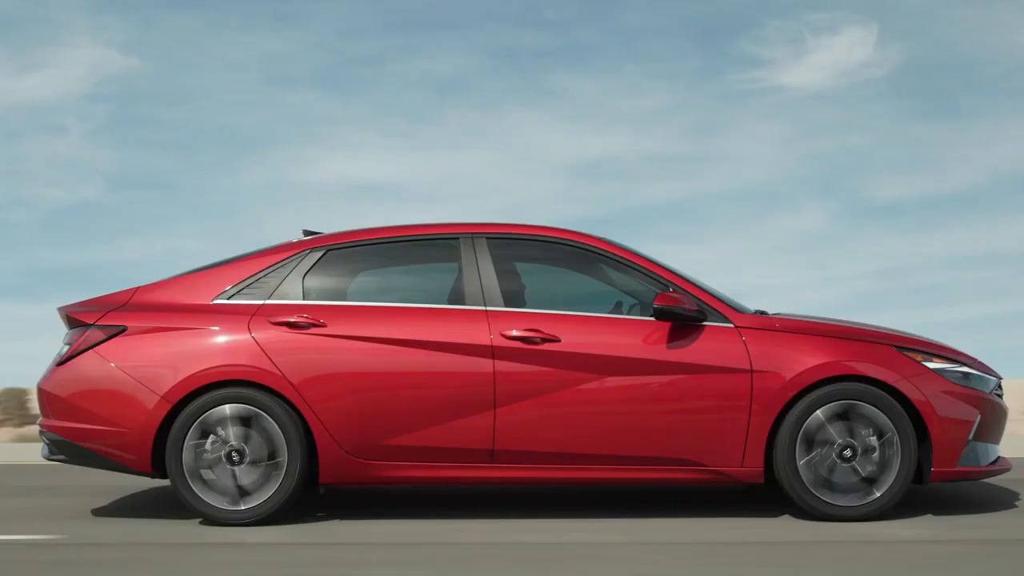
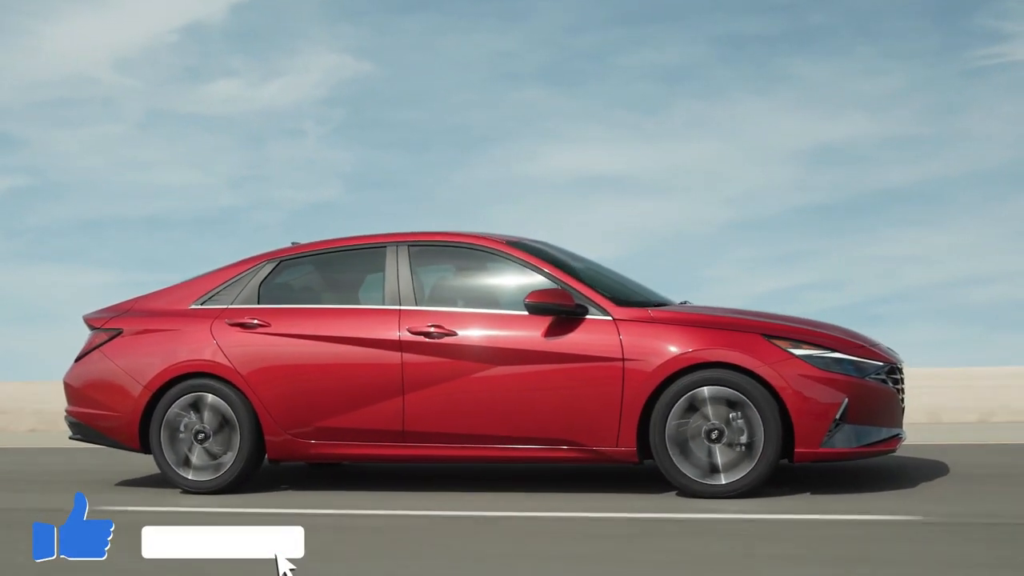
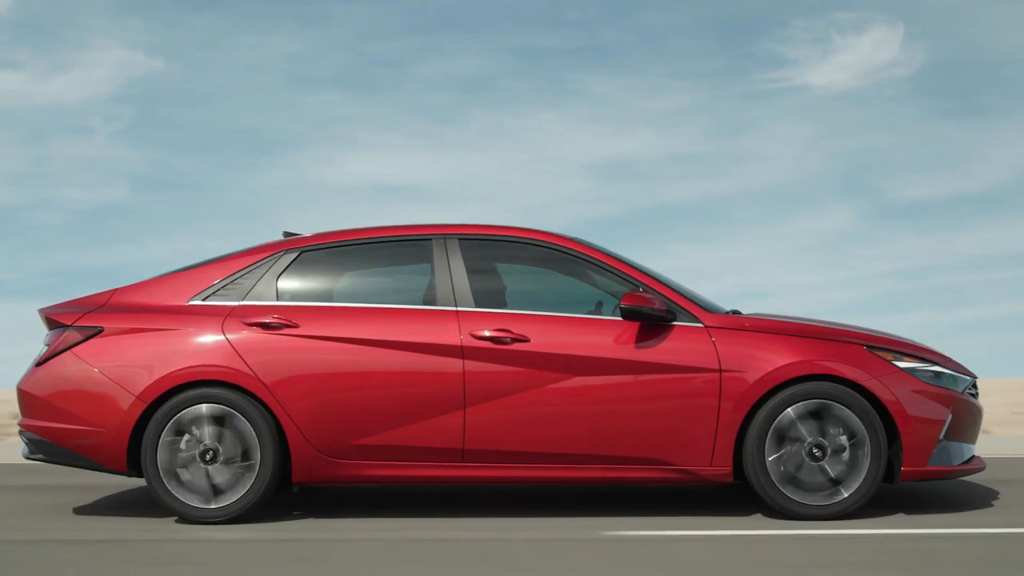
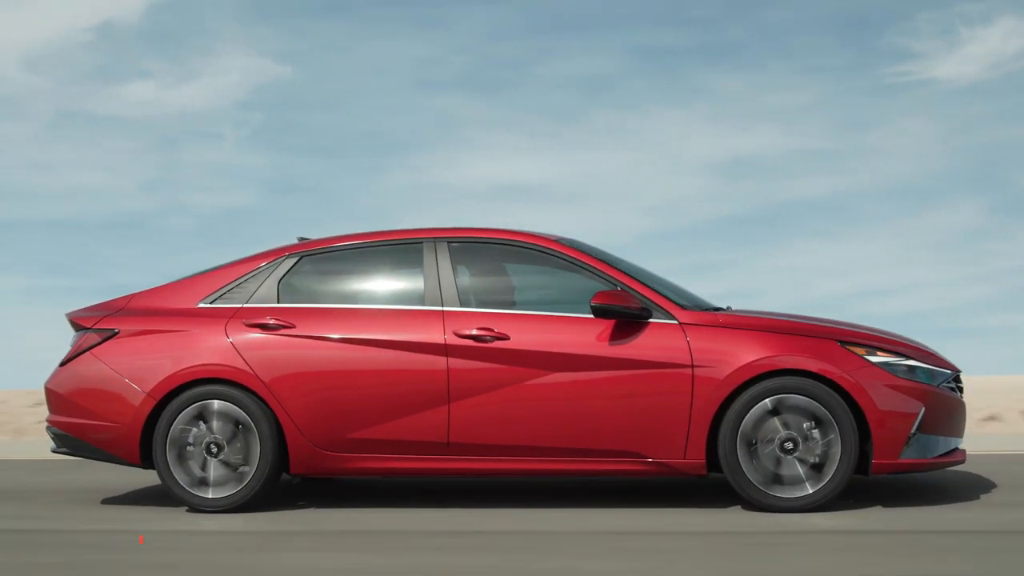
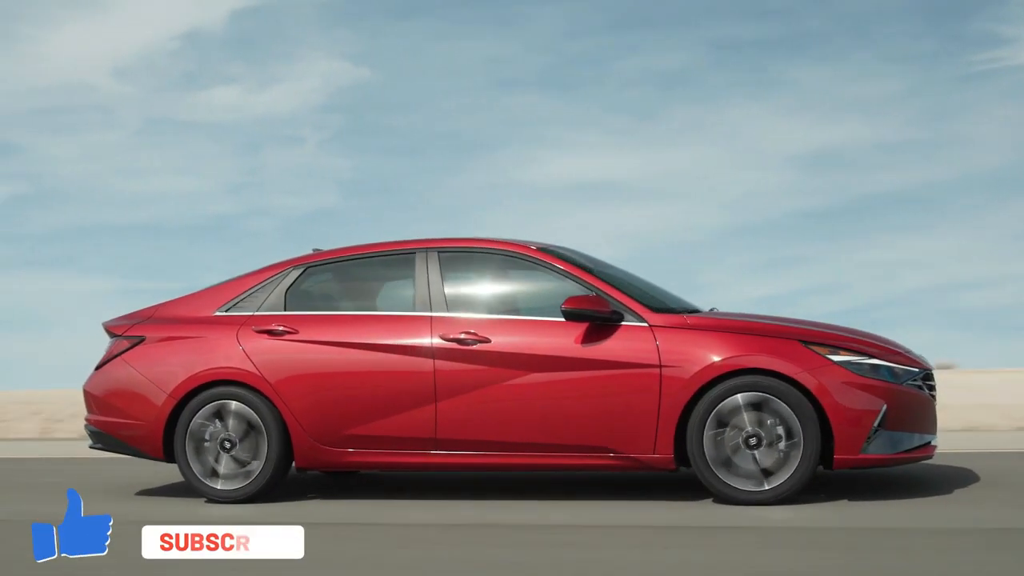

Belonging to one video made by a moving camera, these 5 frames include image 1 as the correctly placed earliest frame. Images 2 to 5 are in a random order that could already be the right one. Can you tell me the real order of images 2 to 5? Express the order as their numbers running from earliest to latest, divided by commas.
3, 4, 5, 2
